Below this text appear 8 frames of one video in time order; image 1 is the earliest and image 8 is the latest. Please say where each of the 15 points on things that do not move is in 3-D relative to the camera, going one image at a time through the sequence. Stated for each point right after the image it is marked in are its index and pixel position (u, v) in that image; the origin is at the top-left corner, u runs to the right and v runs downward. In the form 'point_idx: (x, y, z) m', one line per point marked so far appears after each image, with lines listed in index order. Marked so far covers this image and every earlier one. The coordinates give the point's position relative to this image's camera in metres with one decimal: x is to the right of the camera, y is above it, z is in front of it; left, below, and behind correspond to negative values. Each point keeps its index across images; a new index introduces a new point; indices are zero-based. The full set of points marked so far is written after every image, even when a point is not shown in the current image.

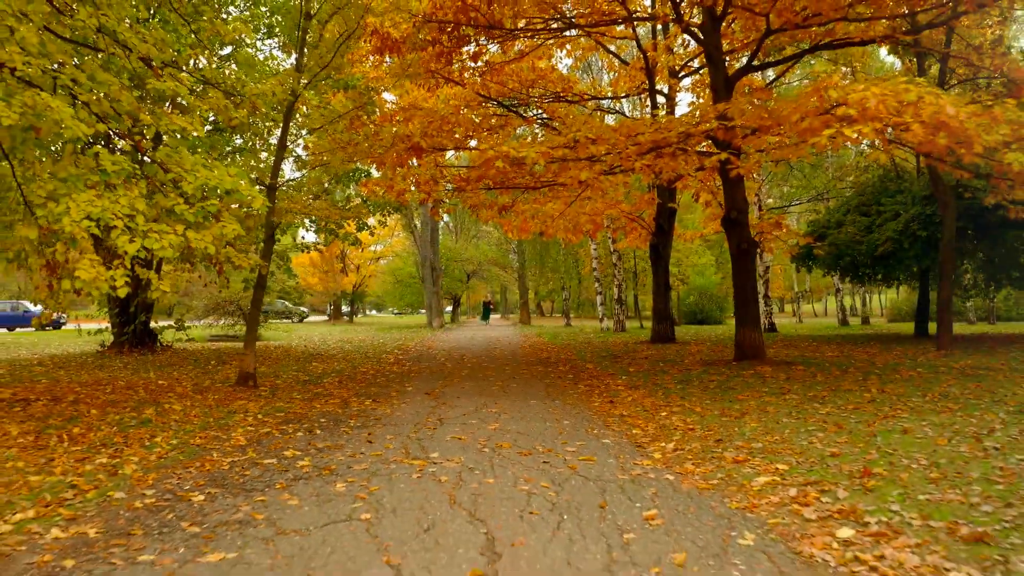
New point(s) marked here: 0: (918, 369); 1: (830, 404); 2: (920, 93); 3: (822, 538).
0: (+6.6, -1.3, +9.2) m
1: (+3.4, -1.2, +6.0) m
2: (+4.3, +2.1, +6.1) m
3: (+1.6, -1.3, +3.0) m
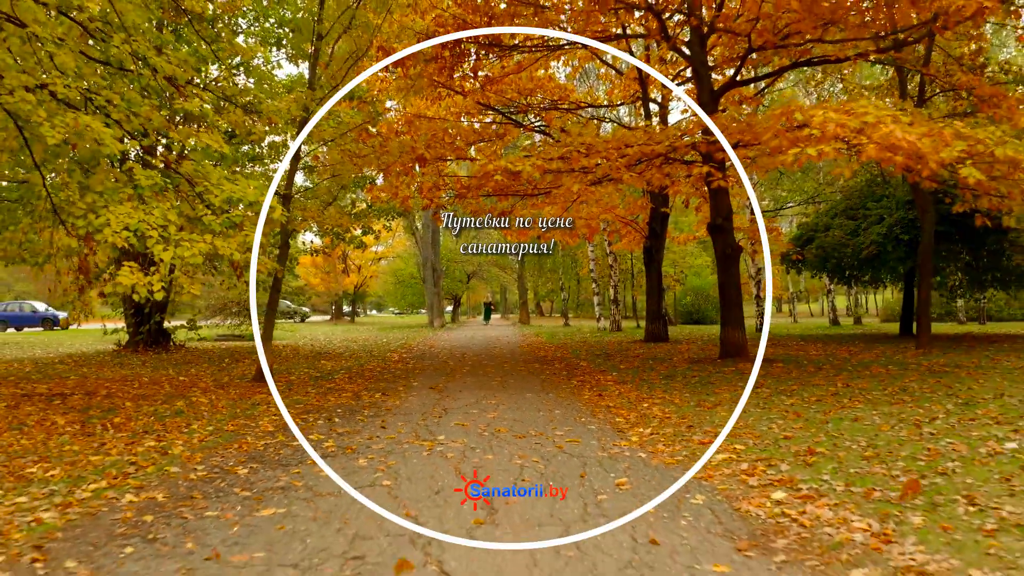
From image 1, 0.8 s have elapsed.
0: (+6.5, -1.4, +9.8) m
1: (+3.3, -1.3, +6.6) m
2: (+4.3, +2.0, +6.8) m
3: (+1.6, -1.3, +3.6) m
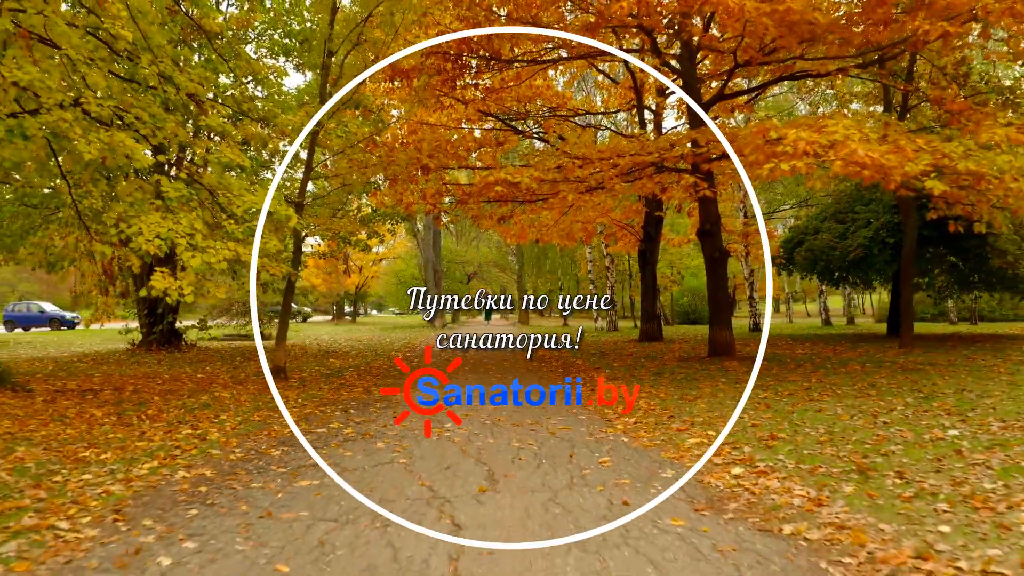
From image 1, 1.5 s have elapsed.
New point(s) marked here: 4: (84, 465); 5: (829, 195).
0: (+6.5, -1.4, +10.4) m
1: (+3.3, -1.3, +7.2) m
2: (+4.3, +2.0, +7.4) m
3: (+1.6, -1.4, +4.2) m
4: (-3.7, -1.5, +4.9) m
5: (+10.8, +3.2, +19.3) m
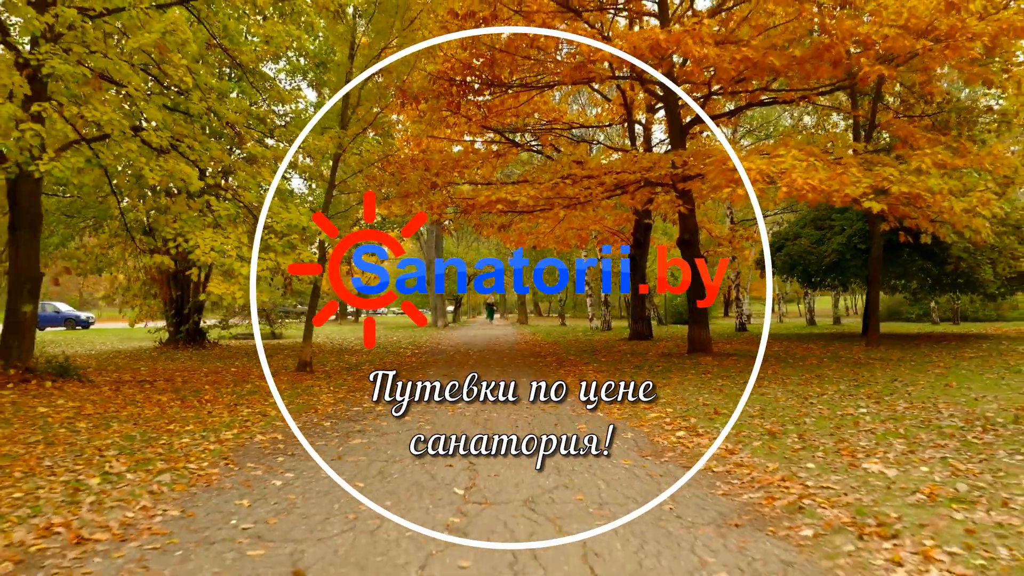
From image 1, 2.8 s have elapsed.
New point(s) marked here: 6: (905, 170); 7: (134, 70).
0: (+6.5, -1.5, +11.7) m
1: (+3.3, -1.4, +8.6) m
2: (+4.3, +1.9, +8.7) m
3: (+1.6, -1.4, +5.6) m
4: (-3.7, -1.6, +6.2) m
5: (+10.8, +3.1, +20.6) m
6: (+6.8, +2.0, +9.8) m
7: (-6.4, +3.6, +9.5) m
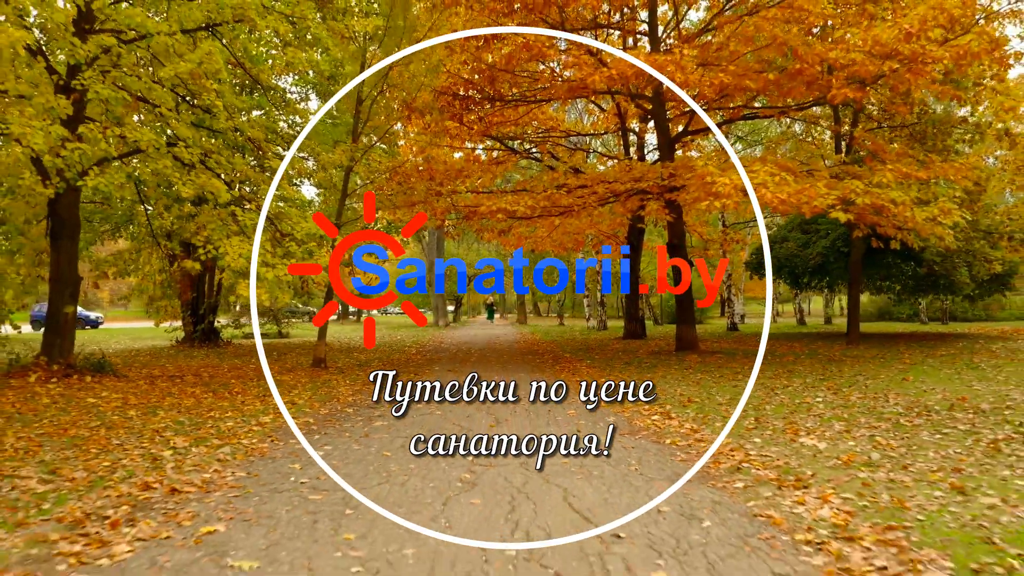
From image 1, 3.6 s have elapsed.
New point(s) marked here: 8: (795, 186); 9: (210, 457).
0: (+6.5, -1.5, +12.6) m
1: (+3.3, -1.5, +9.5) m
2: (+4.2, +1.8, +9.6) m
3: (+1.5, -1.5, +6.5) m
4: (-3.7, -1.6, +7.1) m
5: (+10.8, +3.0, +21.5) m
6: (+6.8, +2.0, +10.7) m
7: (-6.4, +3.6, +10.4) m
8: (+4.8, +1.8, +10.0) m
9: (-2.7, -1.5, +5.1) m
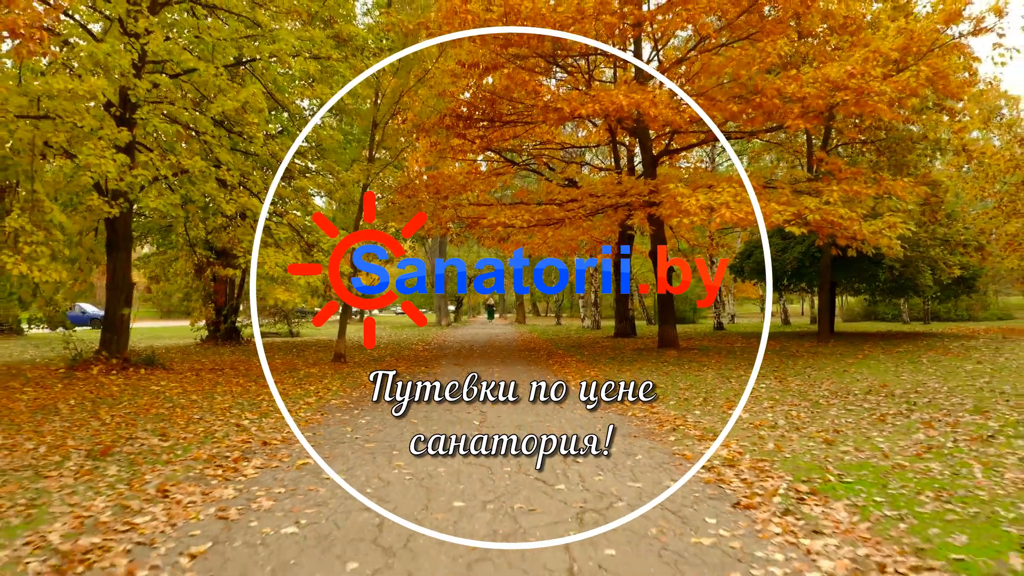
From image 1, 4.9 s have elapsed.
0: (+6.5, -1.6, +14.2) m
1: (+3.3, -1.5, +11.1) m
2: (+4.2, +1.8, +11.2) m
3: (+1.5, -1.6, +8.0) m
4: (-3.7, -1.7, +8.7) m
5: (+10.7, +3.0, +23.1) m
6: (+6.8, +1.9, +12.3) m
7: (-6.4, +3.5, +12.0) m
8: (+4.8, +1.7, +11.5) m
9: (-2.8, -1.6, +6.6) m
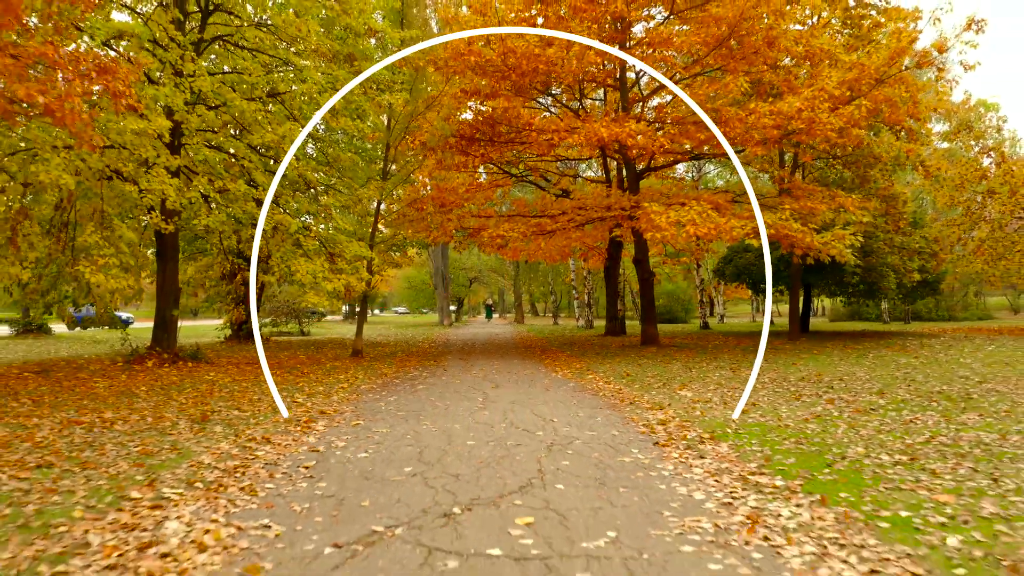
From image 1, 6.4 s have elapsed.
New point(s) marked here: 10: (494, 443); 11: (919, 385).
0: (+6.4, -1.7, +16.1) m
1: (+3.2, -1.7, +12.9) m
2: (+4.1, +1.6, +13.0) m
3: (+1.4, -1.7, +9.9) m
4: (-3.8, -1.8, +10.5) m
5: (+10.7, +2.9, +25.0) m
6: (+6.7, +1.8, +14.2) m
7: (-6.5, +3.4, +13.9) m
8: (+4.7, +1.6, +13.4) m
9: (-2.8, -1.7, +8.5) m
10: (-0.2, -1.6, +5.7) m
11: (+7.2, -1.7, +10.0) m
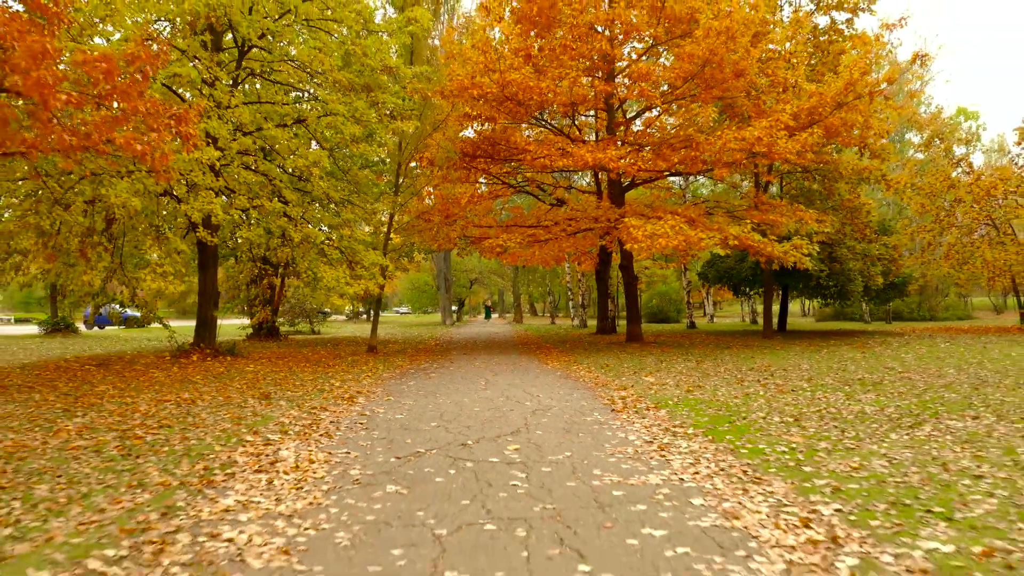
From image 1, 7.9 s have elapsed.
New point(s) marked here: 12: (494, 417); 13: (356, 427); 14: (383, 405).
0: (+6.3, -1.9, +18.1) m
1: (+3.1, -1.8, +15.0) m
2: (+4.1, +1.5, +15.1) m
3: (+1.4, -1.8, +12.0) m
4: (-3.9, -1.9, +12.6) m
5: (+10.6, +2.7, +27.0) m
6: (+6.7, +1.7, +16.2) m
7: (-6.5, +3.3, +15.9) m
8: (+4.7, +1.5, +15.4) m
9: (-2.9, -1.8, +10.6) m
10: (-0.2, -1.7, +7.8) m
11: (+7.2, -1.8, +12.1) m
12: (-0.2, -1.7, +7.2) m
13: (-1.9, -1.7, +6.9) m
14: (-1.9, -1.7, +8.4) m
